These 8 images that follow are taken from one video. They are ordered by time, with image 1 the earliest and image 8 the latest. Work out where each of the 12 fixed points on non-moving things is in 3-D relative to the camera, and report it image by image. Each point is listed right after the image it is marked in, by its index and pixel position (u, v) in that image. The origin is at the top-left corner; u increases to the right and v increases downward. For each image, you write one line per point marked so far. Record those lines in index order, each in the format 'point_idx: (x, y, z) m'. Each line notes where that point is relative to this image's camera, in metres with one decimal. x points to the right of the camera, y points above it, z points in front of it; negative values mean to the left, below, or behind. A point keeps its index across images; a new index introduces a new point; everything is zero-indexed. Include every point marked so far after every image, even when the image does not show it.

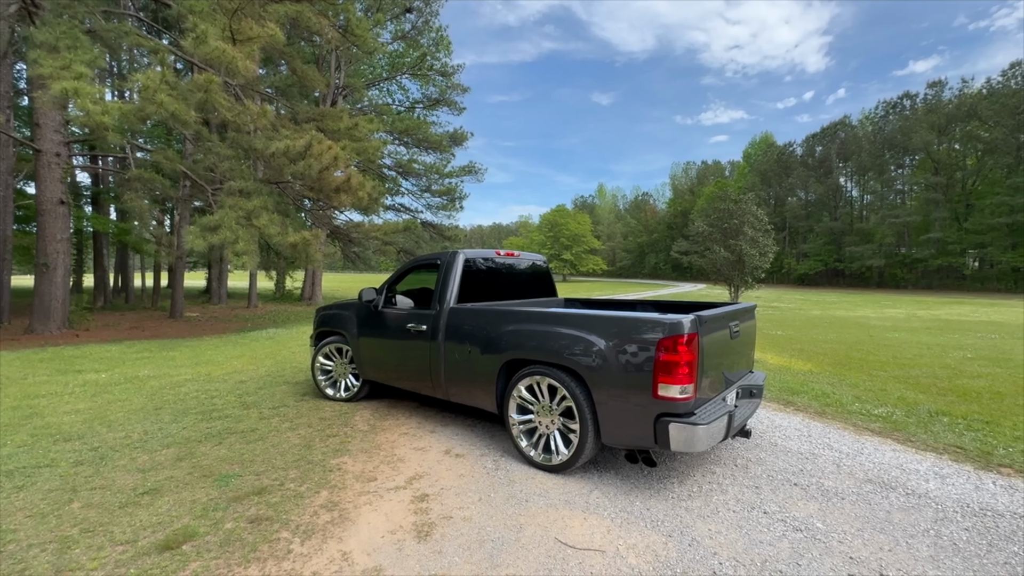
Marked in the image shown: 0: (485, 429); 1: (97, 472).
0: (-0.2, -1.2, +4.0) m
1: (-3.0, -1.3, +3.3) m
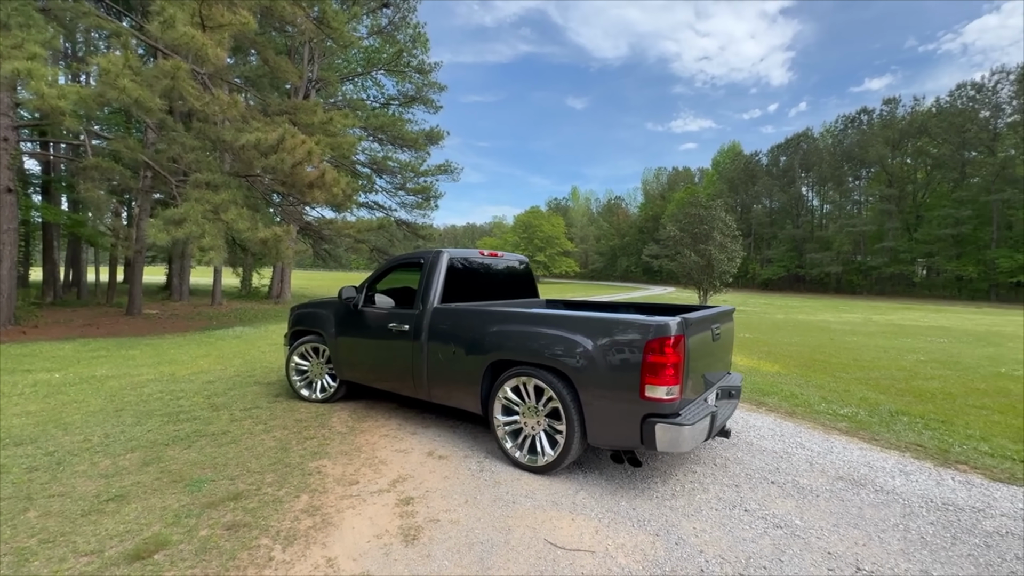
0: (-0.4, -1.2, +3.9) m
1: (-3.1, -1.3, +3.1) m
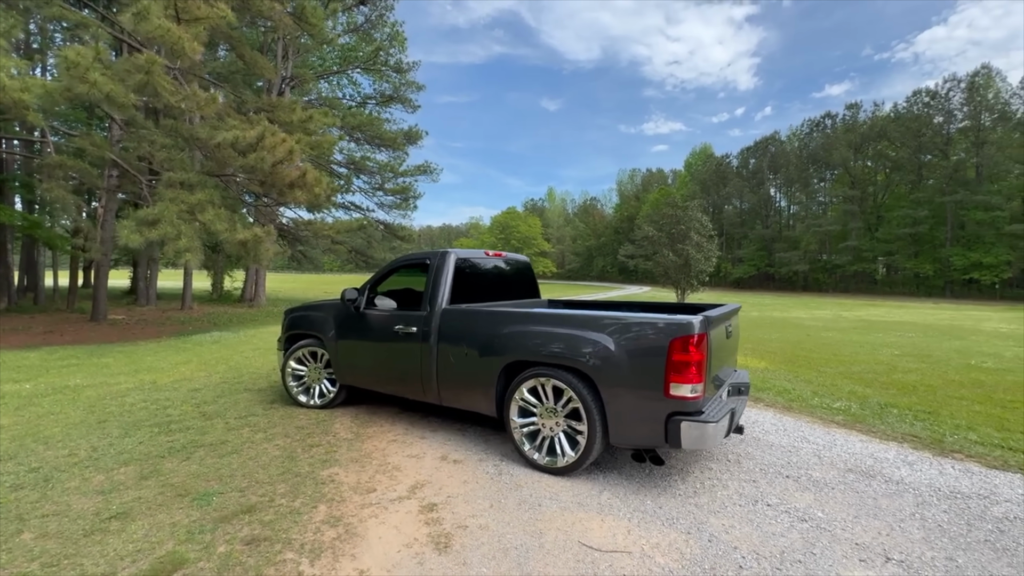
0: (-0.3, -1.3, +3.9) m
1: (-3.0, -1.3, +2.9) m
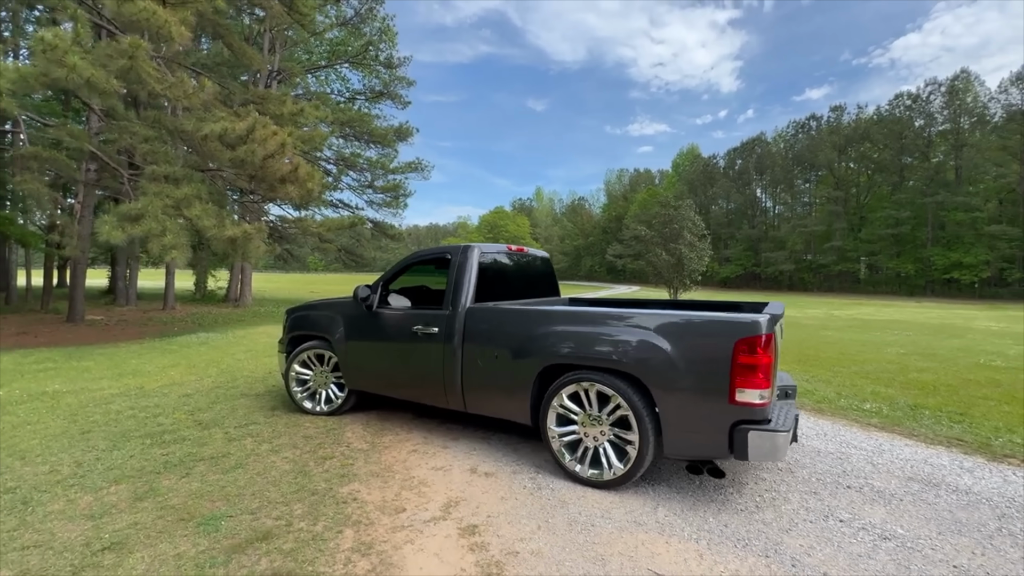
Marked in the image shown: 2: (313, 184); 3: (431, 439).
0: (-0.1, -1.2, +3.6) m
1: (-2.7, -1.3, +2.5) m
2: (-5.1, +2.7, +11.5) m
3: (-0.7, -1.2, +3.7) m
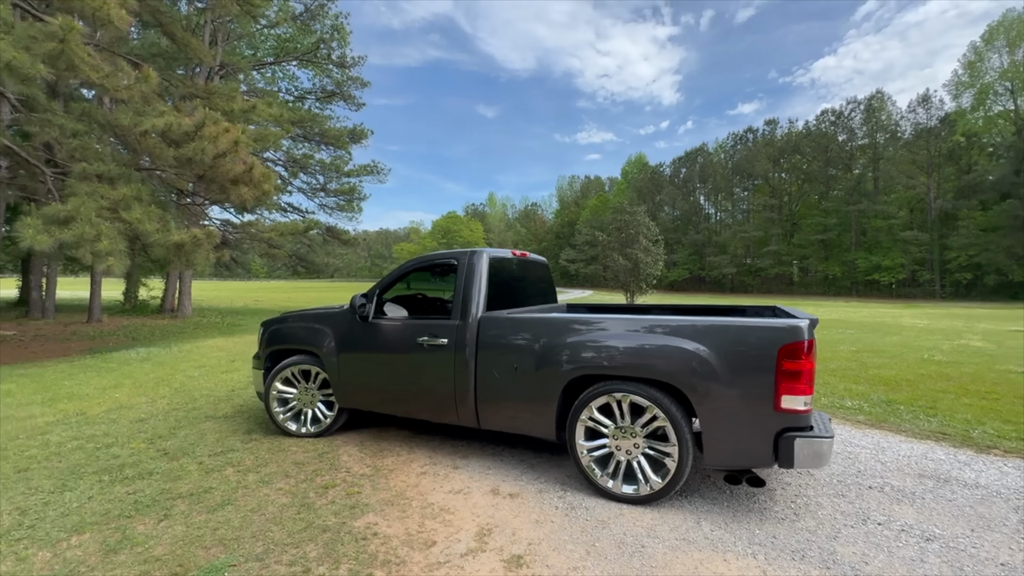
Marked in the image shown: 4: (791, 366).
0: (0.0, -1.3, +3.4) m
1: (-2.5, -1.4, +2.0) m
2: (-5.8, +2.4, +10.7) m
3: (-0.6, -1.3, +3.4) m
4: (+1.5, -0.4, +2.4) m
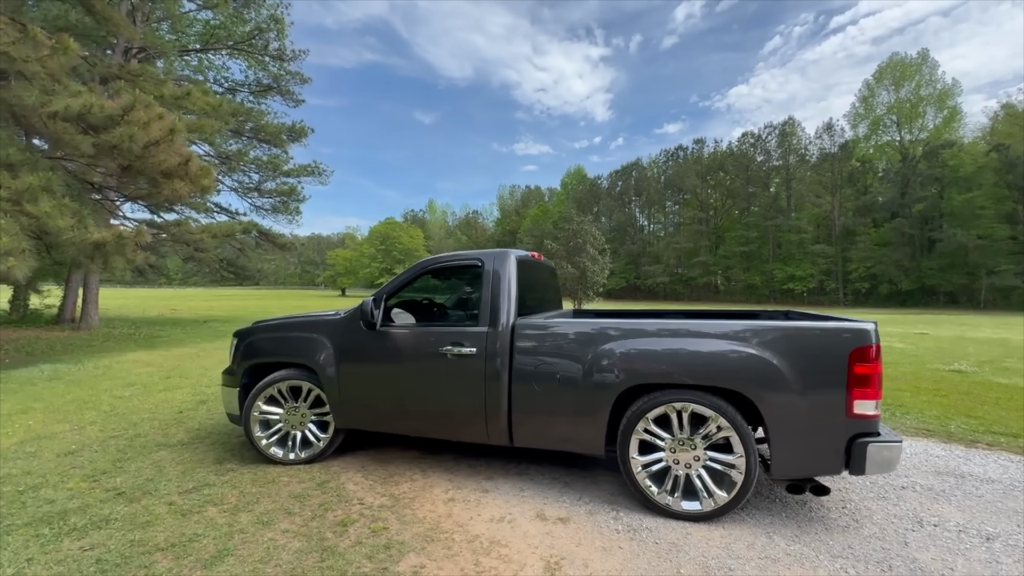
0: (+0.3, -1.3, +3.1) m
1: (-2.0, -1.4, +1.4) m
2: (-6.5, +2.3, +9.7) m
3: (-0.3, -1.3, +3.1) m
4: (+1.8, -0.4, +2.4) m
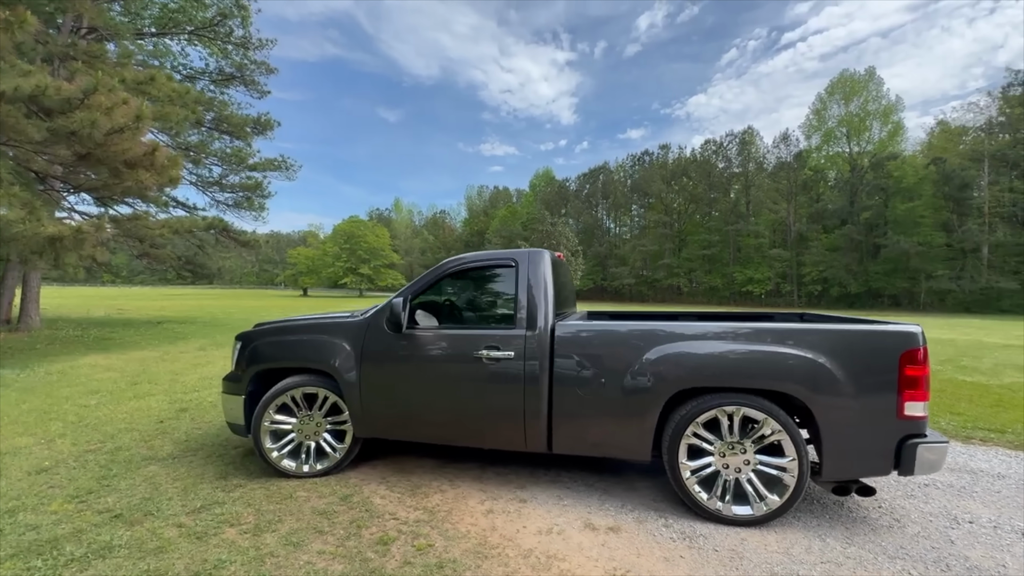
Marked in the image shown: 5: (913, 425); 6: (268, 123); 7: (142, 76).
0: (+0.5, -1.3, +3.0) m
1: (-1.7, -1.4, +1.2) m
2: (-6.8, +2.3, +9.0) m
3: (-0.1, -1.3, +2.9) m
4: (+2.1, -0.4, +2.4) m
5: (+2.1, -0.7, +2.4) m
6: (-9.3, +6.5, +17.7) m
7: (-7.7, +4.5, +9.5) m
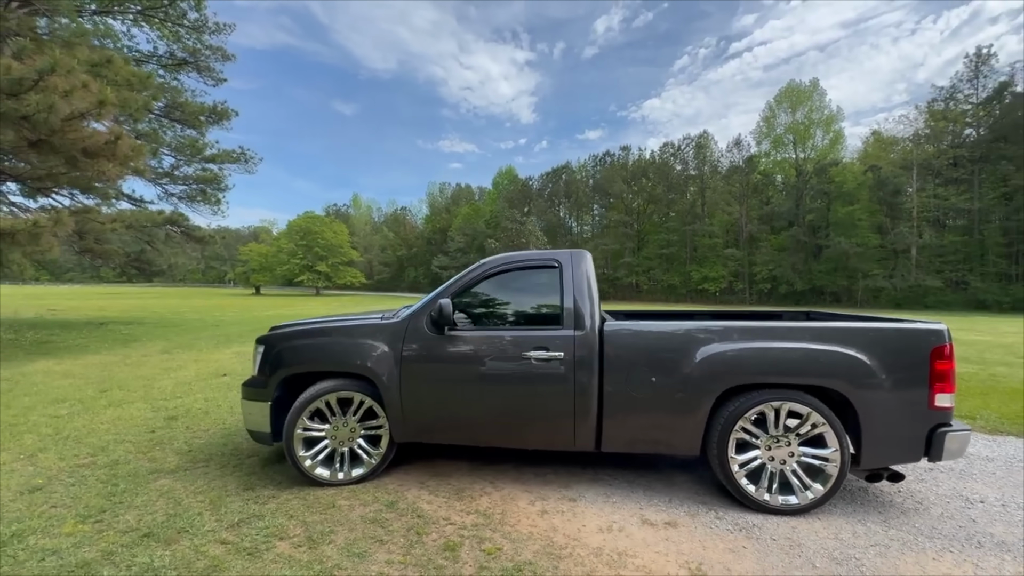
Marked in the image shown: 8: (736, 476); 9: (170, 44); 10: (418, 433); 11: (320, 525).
0: (+0.8, -1.3, +3.1) m
1: (-1.2, -1.4, +1.0) m
2: (-7.0, +2.3, +8.4) m
3: (+0.2, -1.3, +2.9) m
4: (+2.5, -0.5, +2.6) m
5: (+2.5, -0.7, +2.6) m
6: (-10.3, +6.6, +16.8) m
7: (-8.0, +4.5, +8.8) m
8: (+1.3, -1.1, +2.7) m
9: (-11.5, +8.4, +15.4) m
10: (-0.6, -1.0, +3.1) m
11: (-1.1, -1.3, +2.6) m
